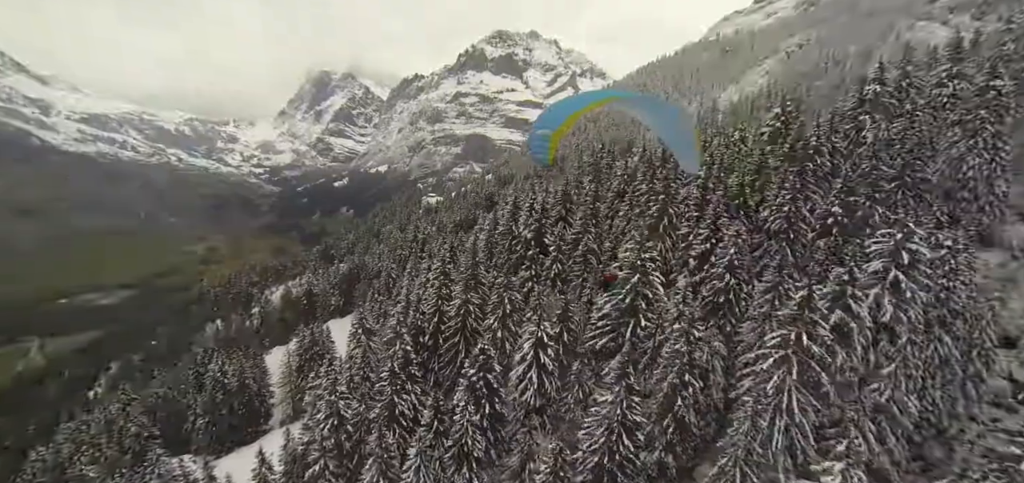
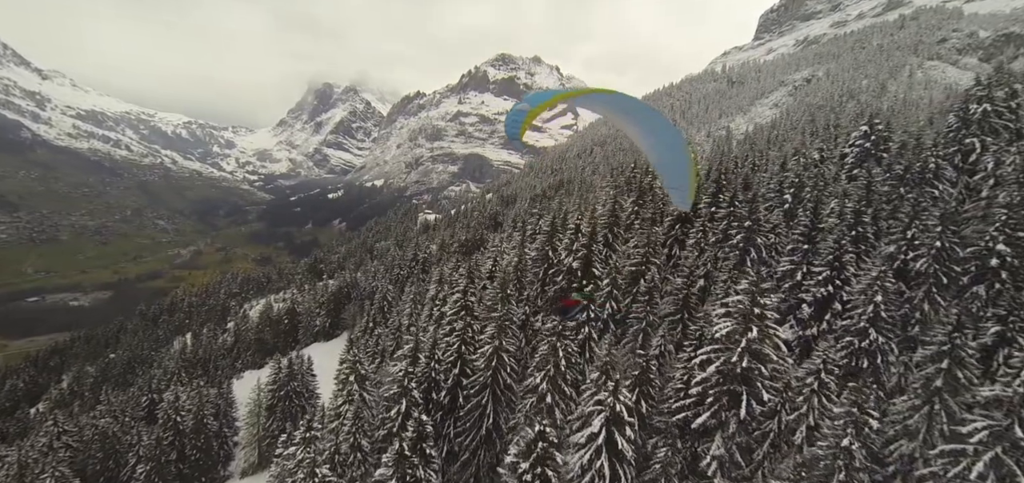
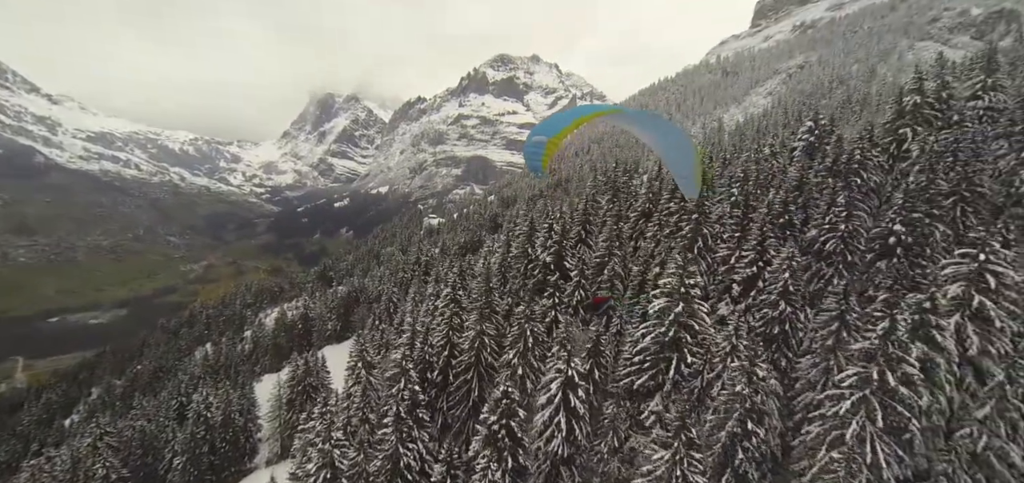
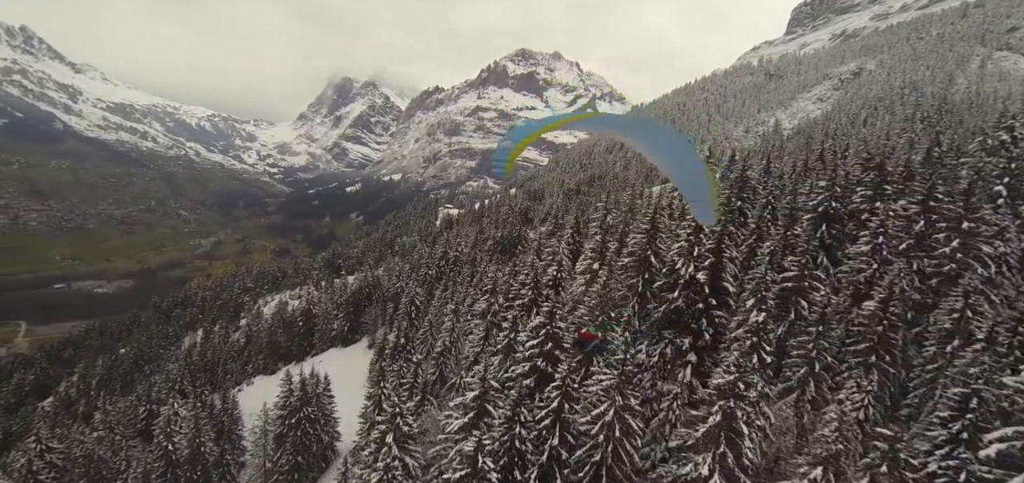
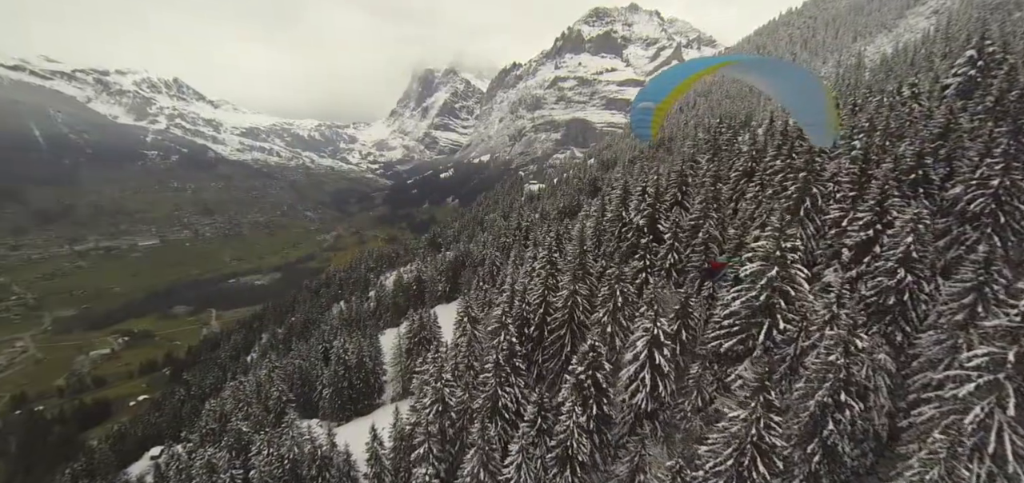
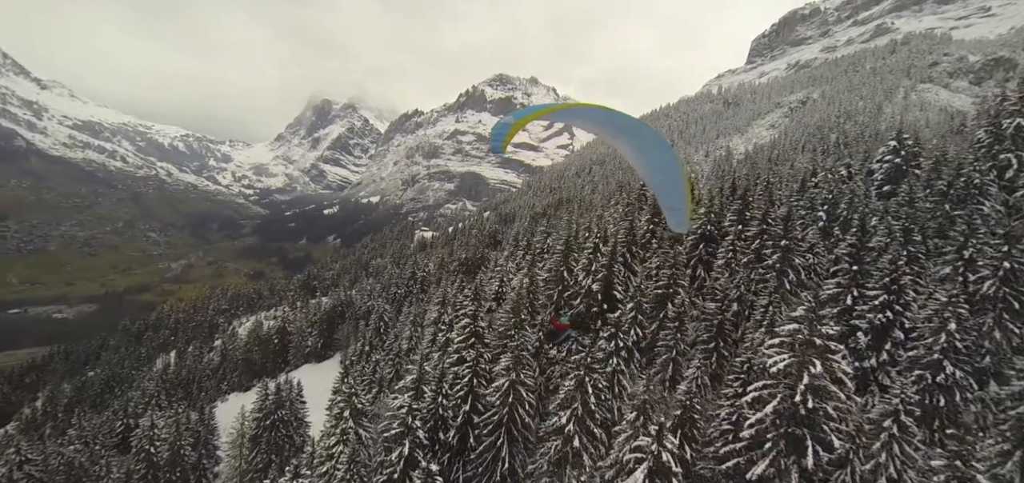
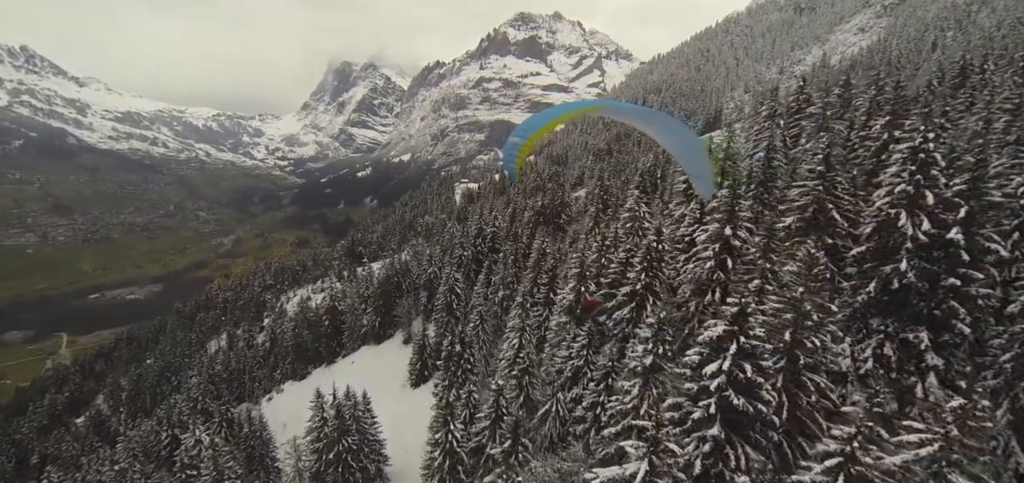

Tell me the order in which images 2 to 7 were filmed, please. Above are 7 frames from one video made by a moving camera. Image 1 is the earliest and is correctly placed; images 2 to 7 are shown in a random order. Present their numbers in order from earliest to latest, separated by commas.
5, 3, 2, 6, 4, 7
